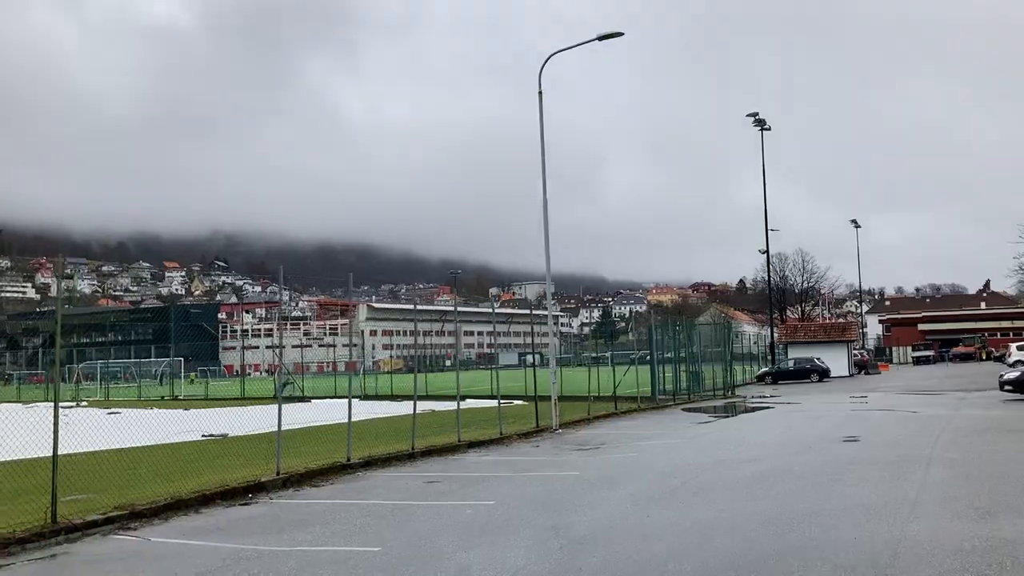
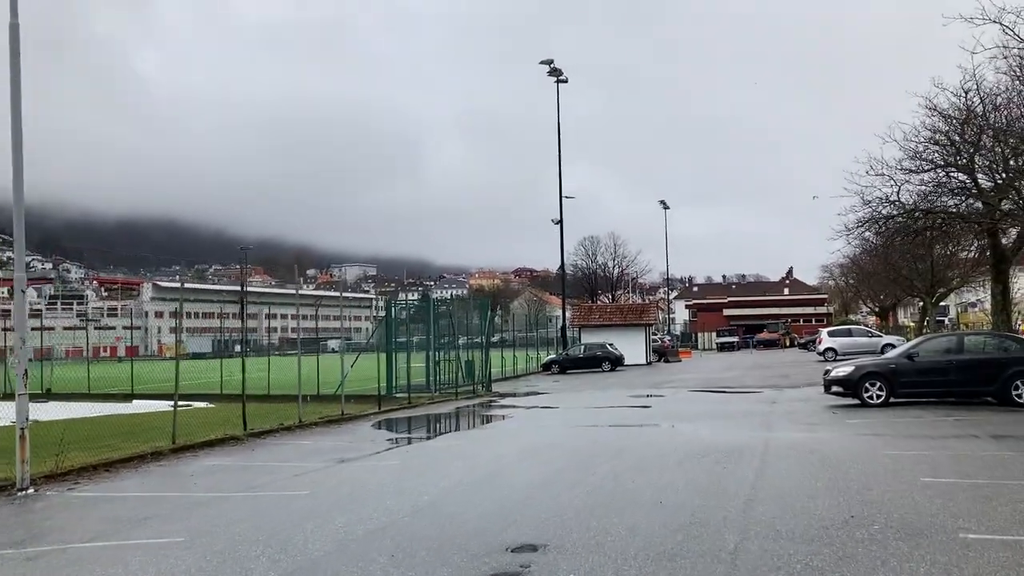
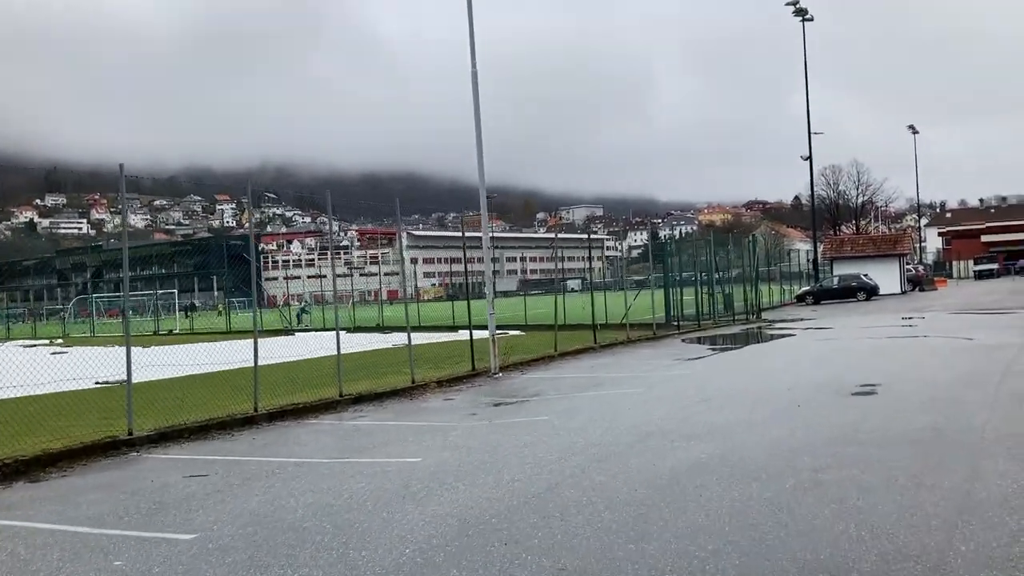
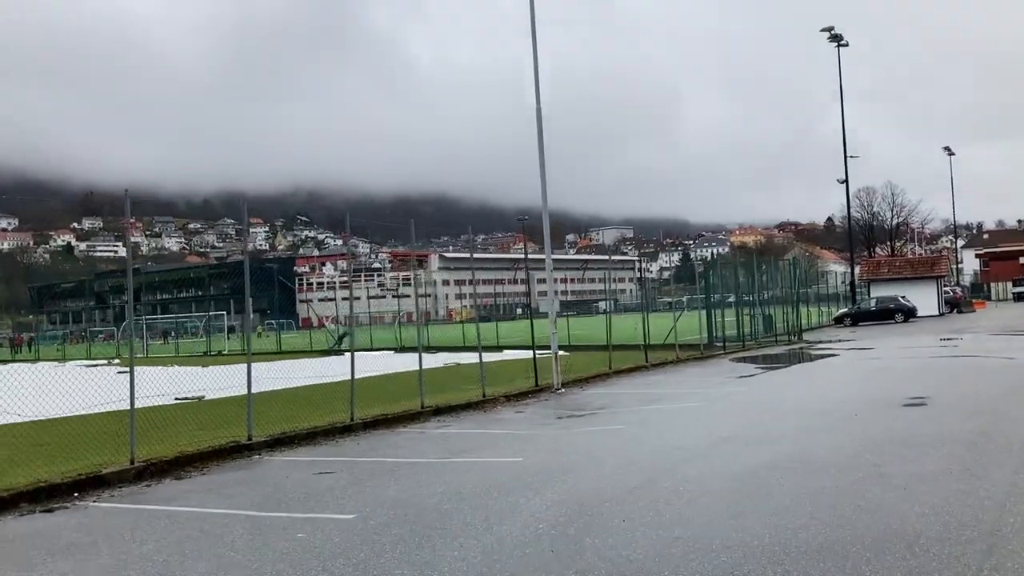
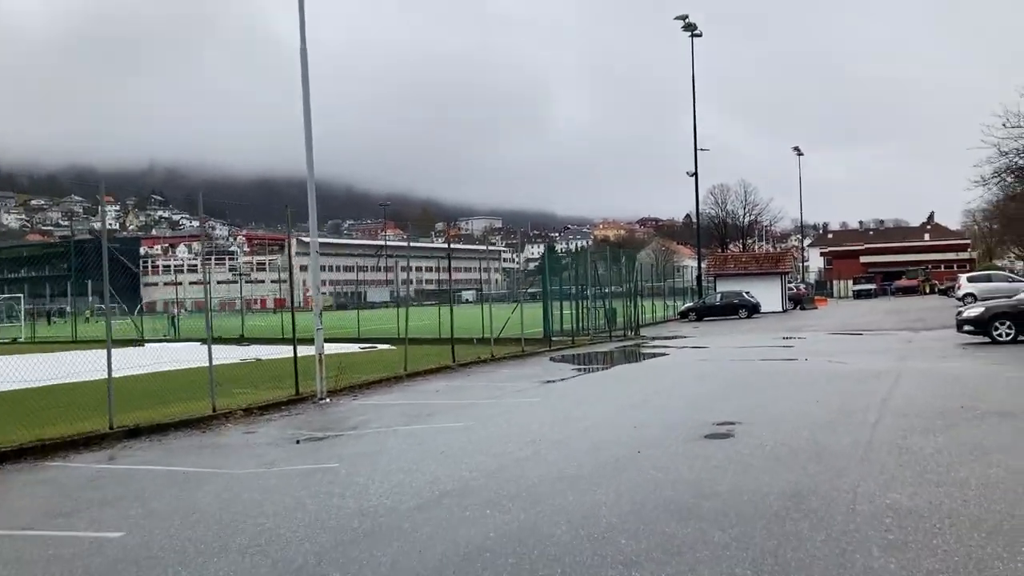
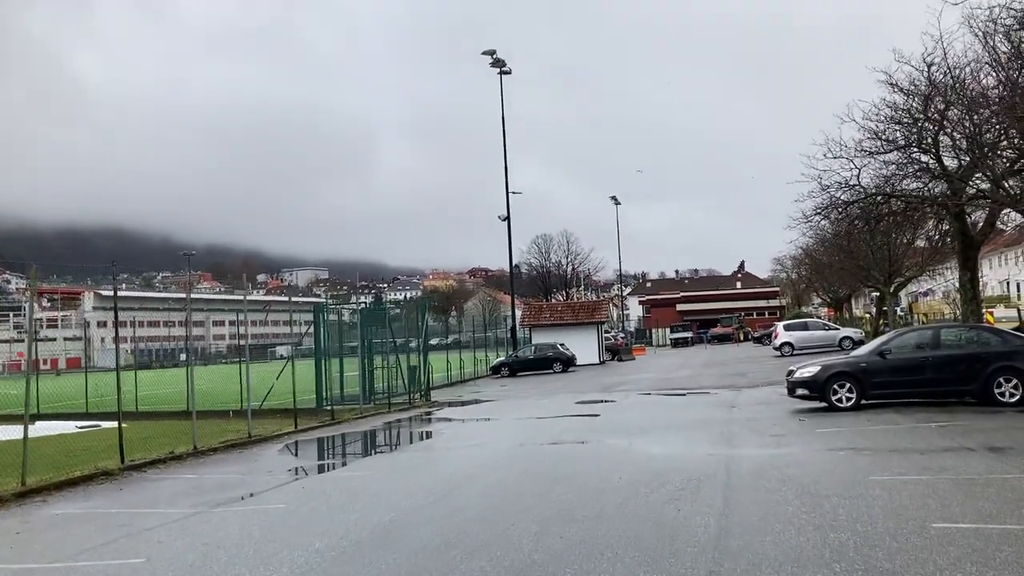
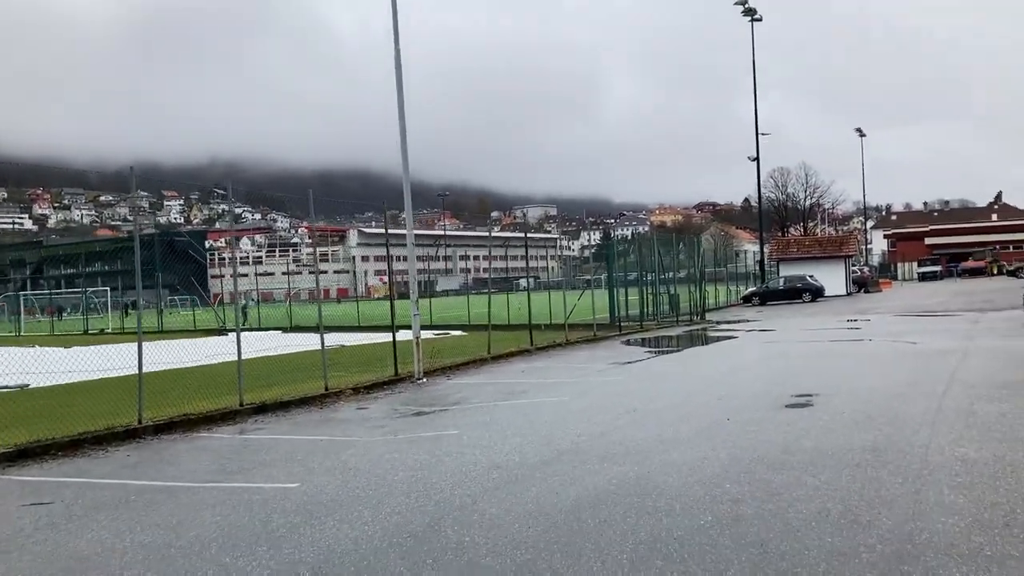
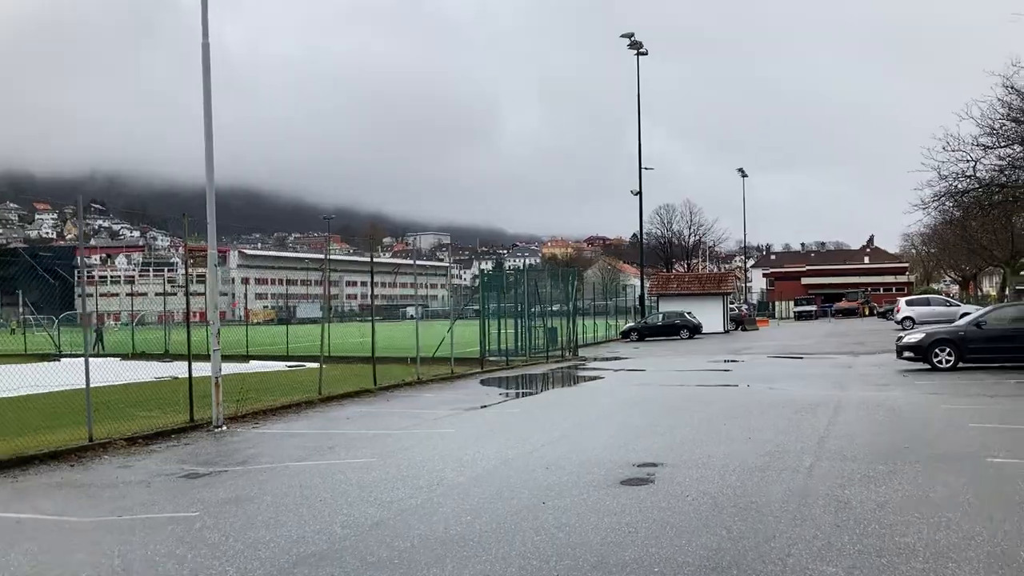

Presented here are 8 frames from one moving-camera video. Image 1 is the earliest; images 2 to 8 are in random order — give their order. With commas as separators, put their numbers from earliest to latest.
4, 3, 7, 5, 8, 2, 6
